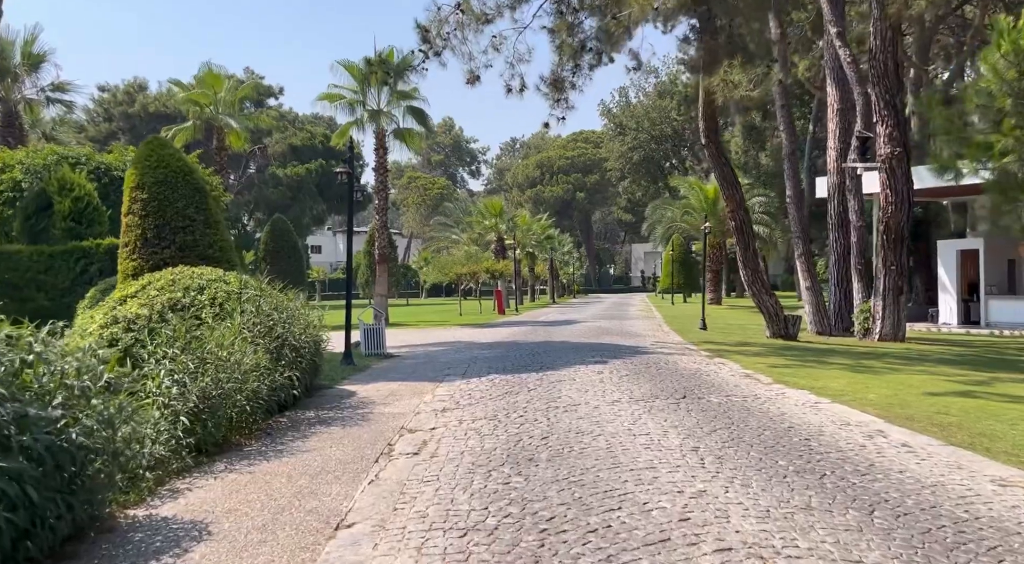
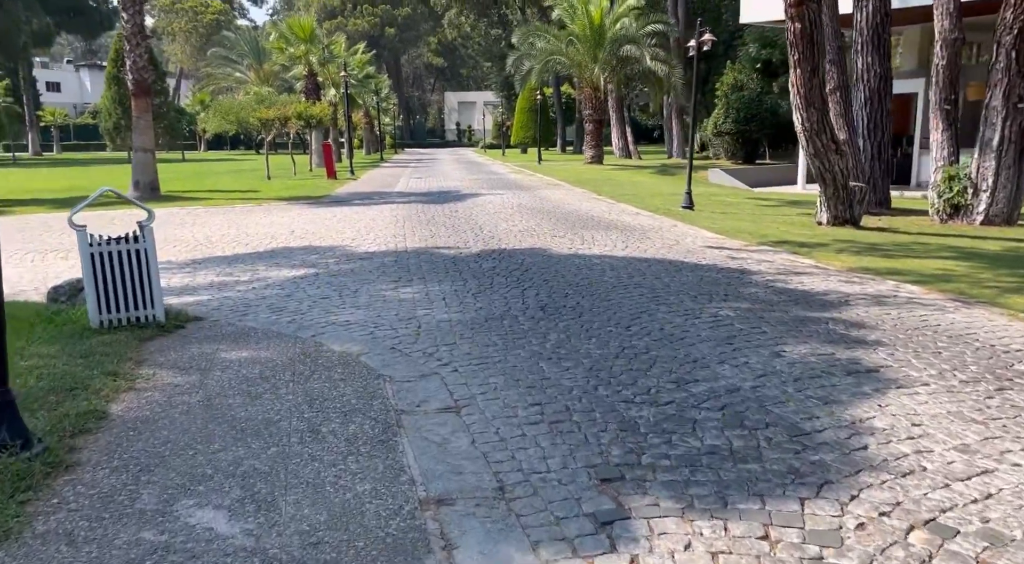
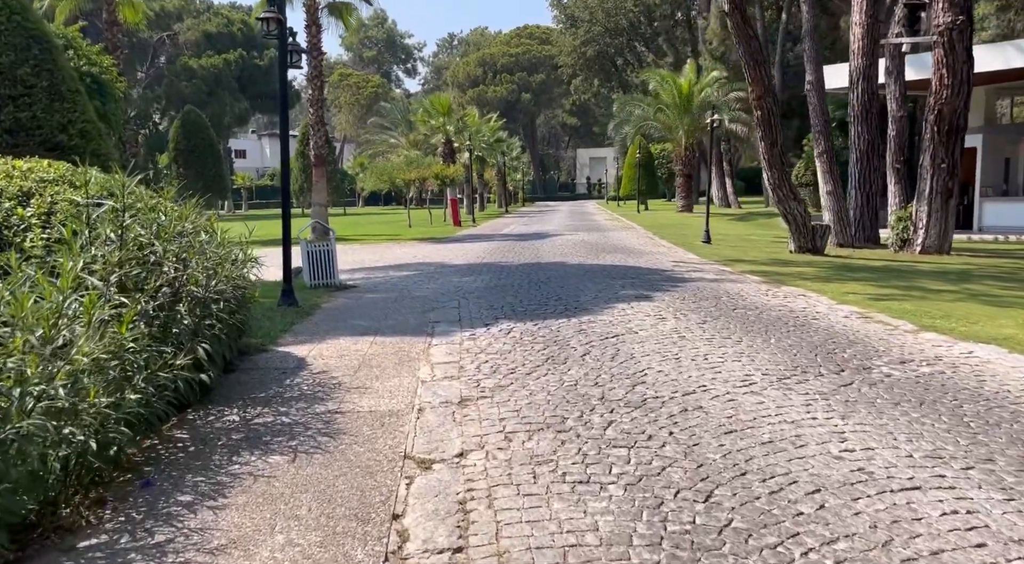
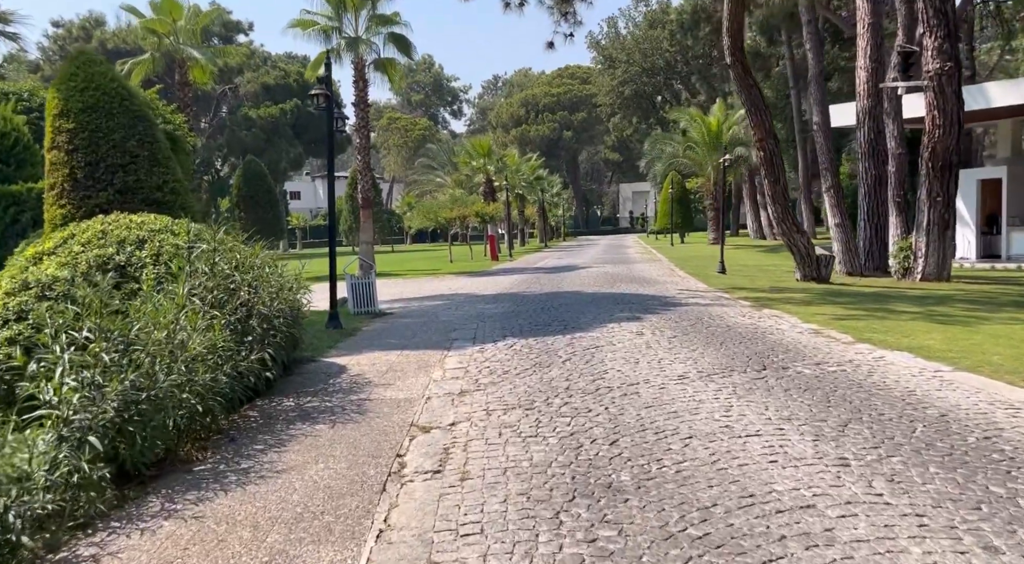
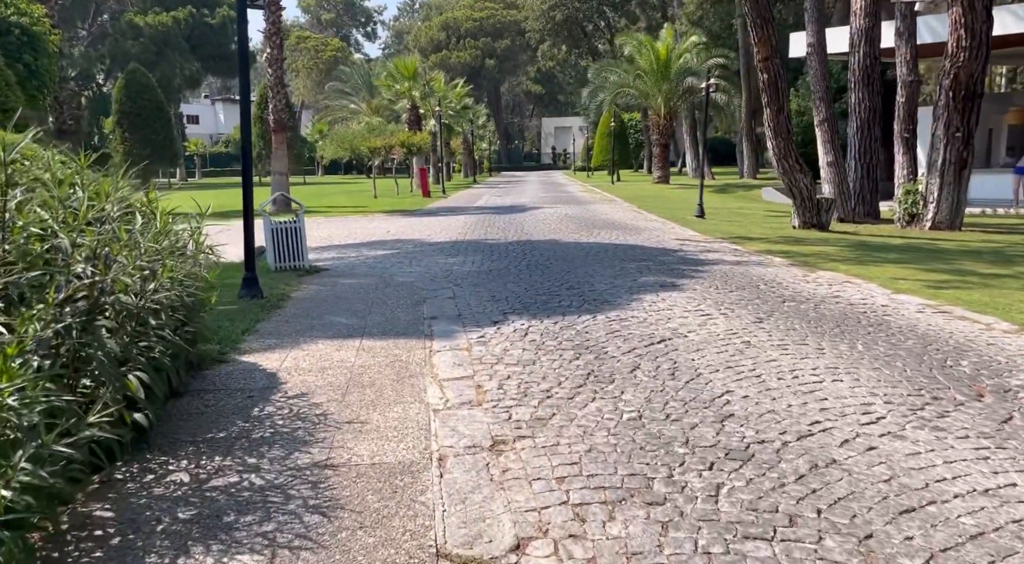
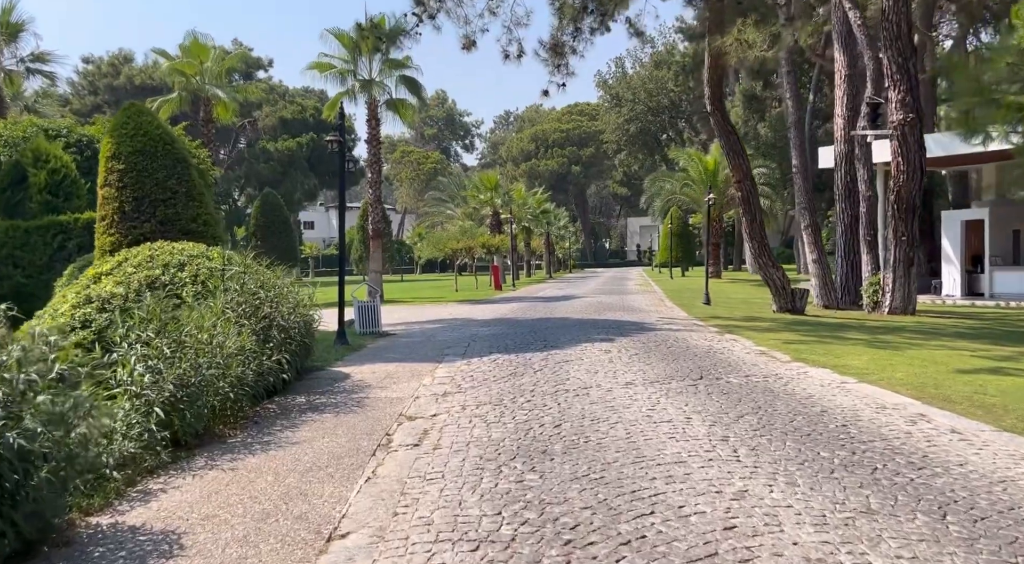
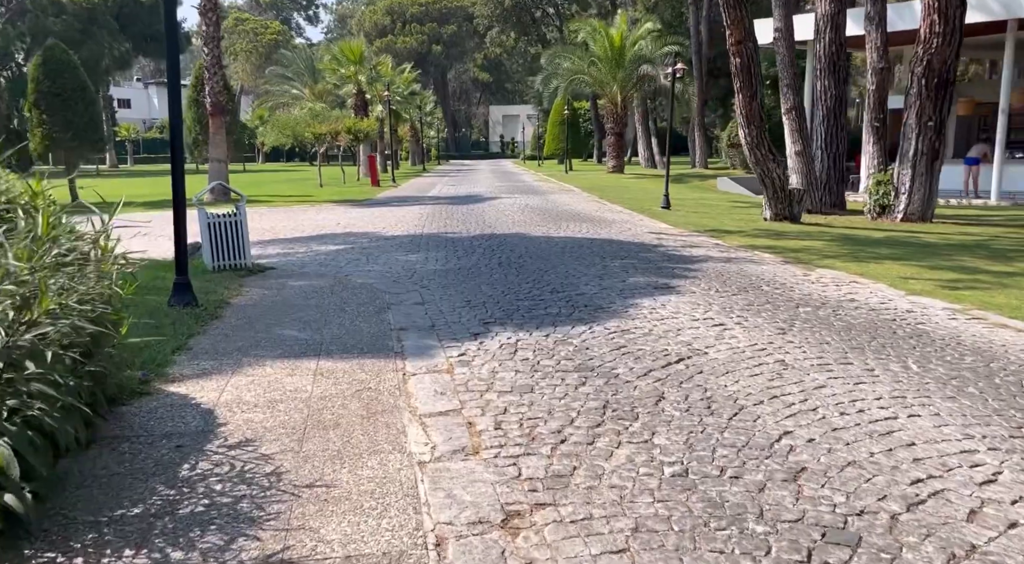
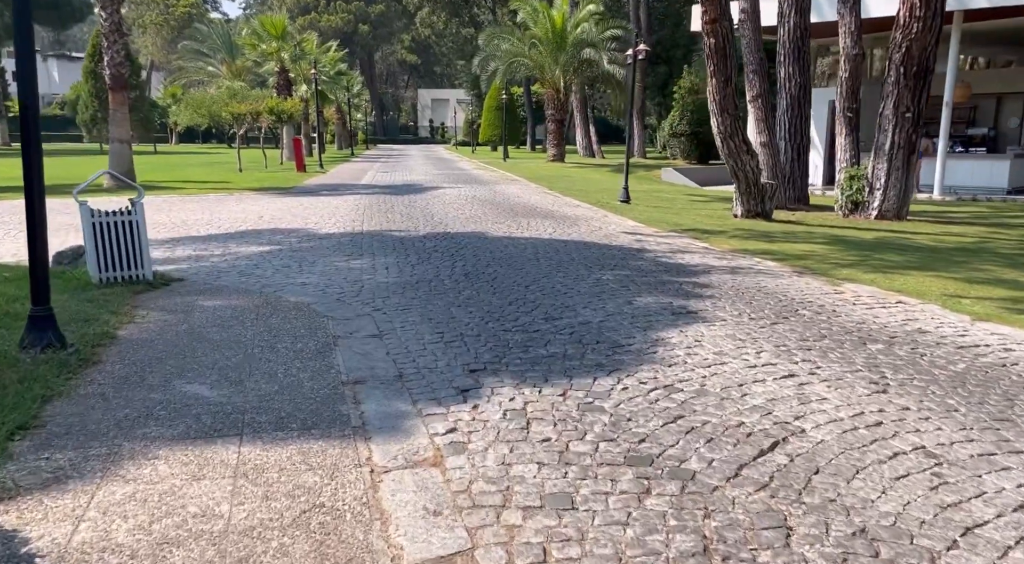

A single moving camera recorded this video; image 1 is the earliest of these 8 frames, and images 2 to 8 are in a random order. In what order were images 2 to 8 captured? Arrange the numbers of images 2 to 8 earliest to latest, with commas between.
6, 4, 3, 5, 7, 8, 2
